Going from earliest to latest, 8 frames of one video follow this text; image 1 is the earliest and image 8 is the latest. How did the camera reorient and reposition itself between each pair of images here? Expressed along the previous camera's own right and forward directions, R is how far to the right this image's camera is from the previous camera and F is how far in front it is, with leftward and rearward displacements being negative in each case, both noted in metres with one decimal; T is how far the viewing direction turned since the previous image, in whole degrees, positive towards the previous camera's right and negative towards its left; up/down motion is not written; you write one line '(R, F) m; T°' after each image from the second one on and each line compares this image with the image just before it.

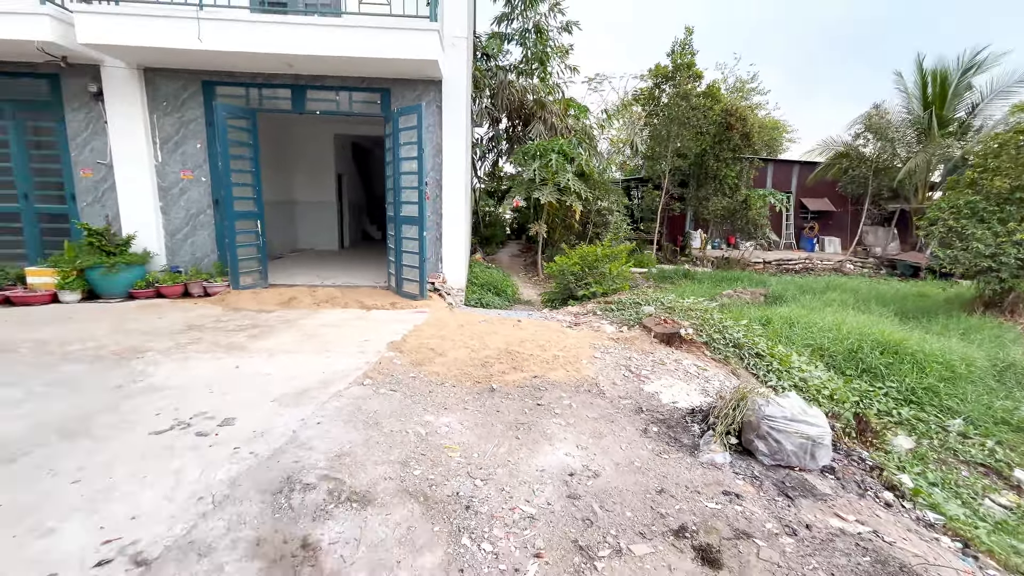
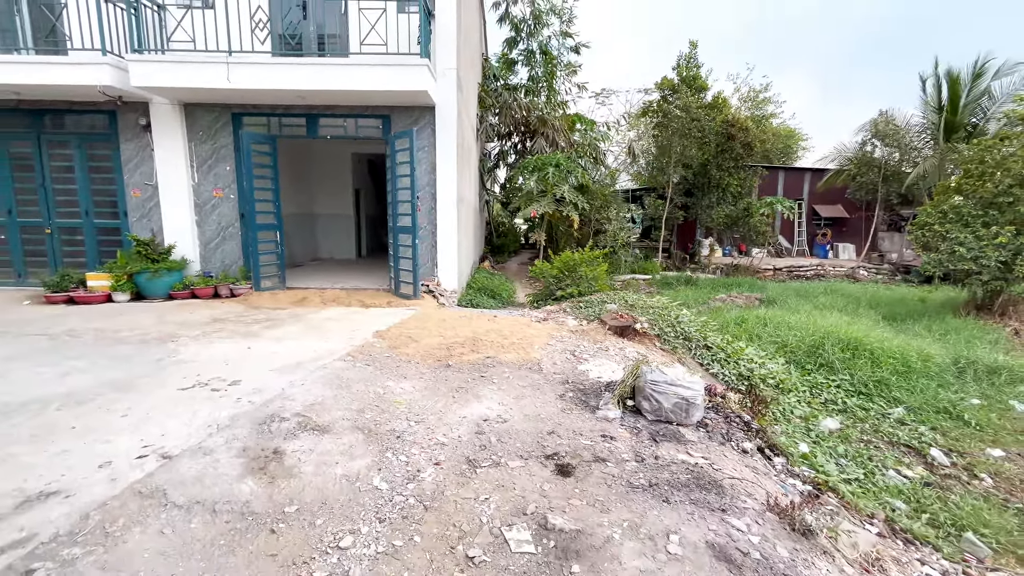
(+0.6, -0.6) m; -3°
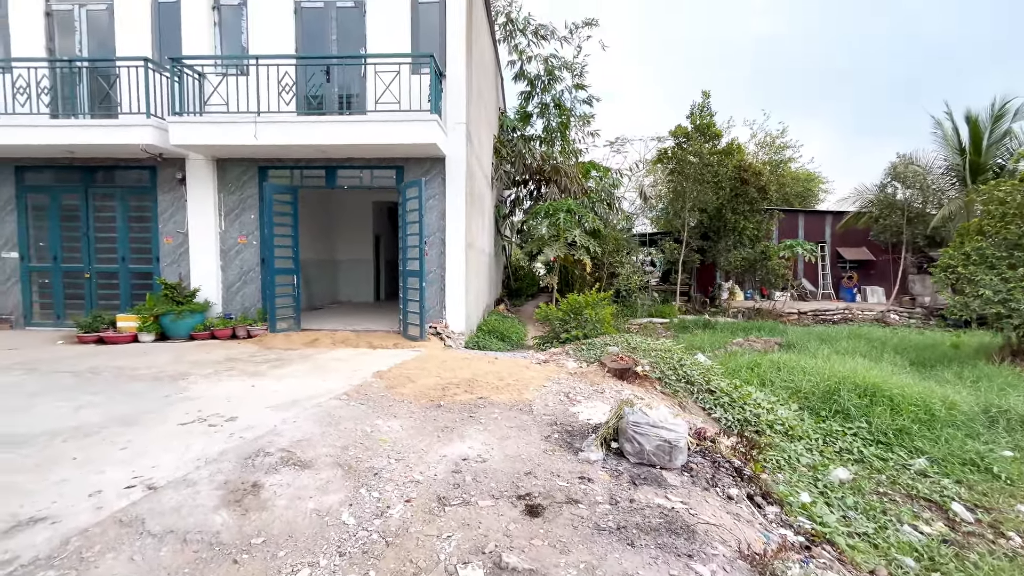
(+0.3, -0.1) m; -3°
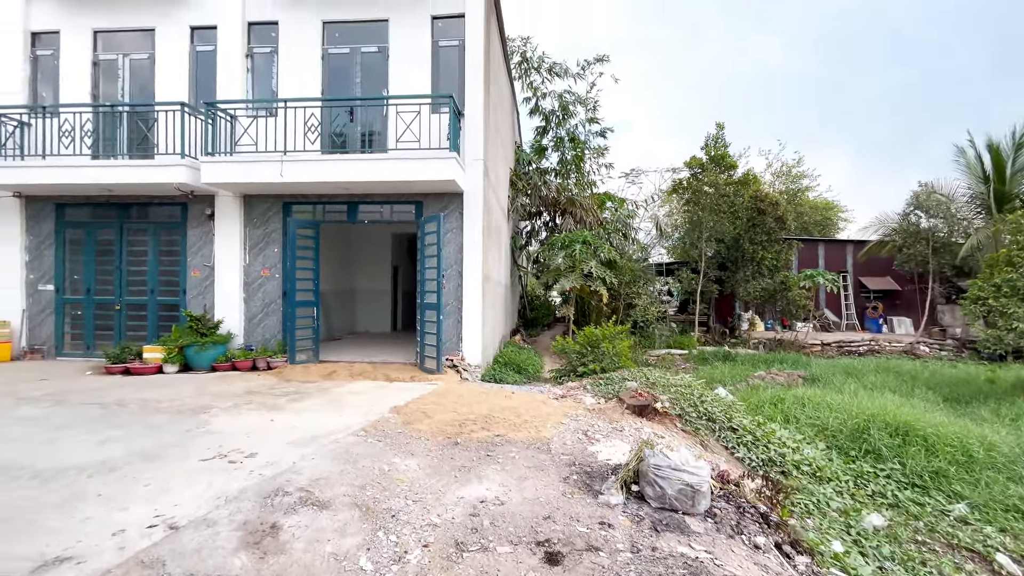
(0.0, 0.0) m; -2°
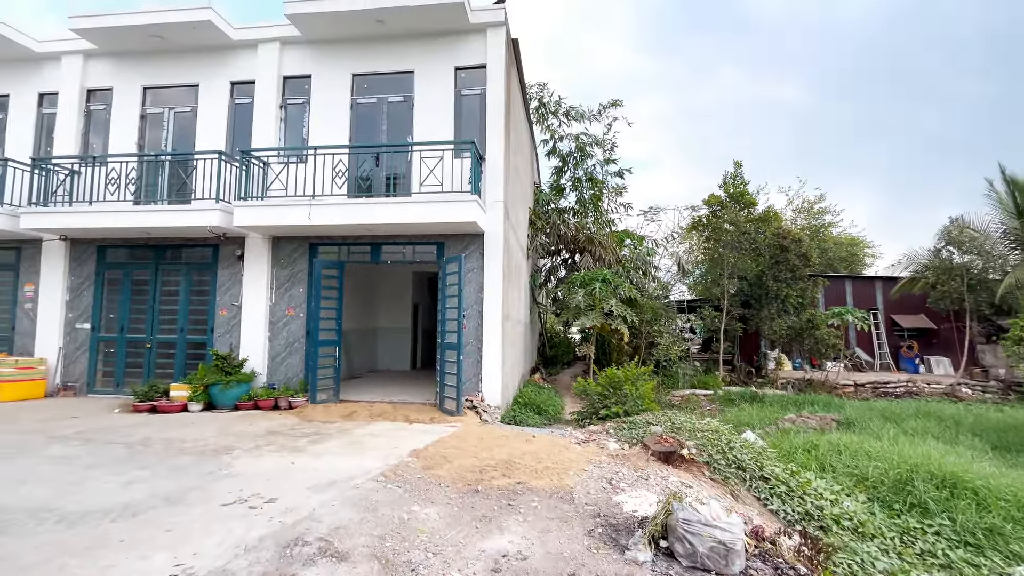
(0.0, 0.0) m; -2°
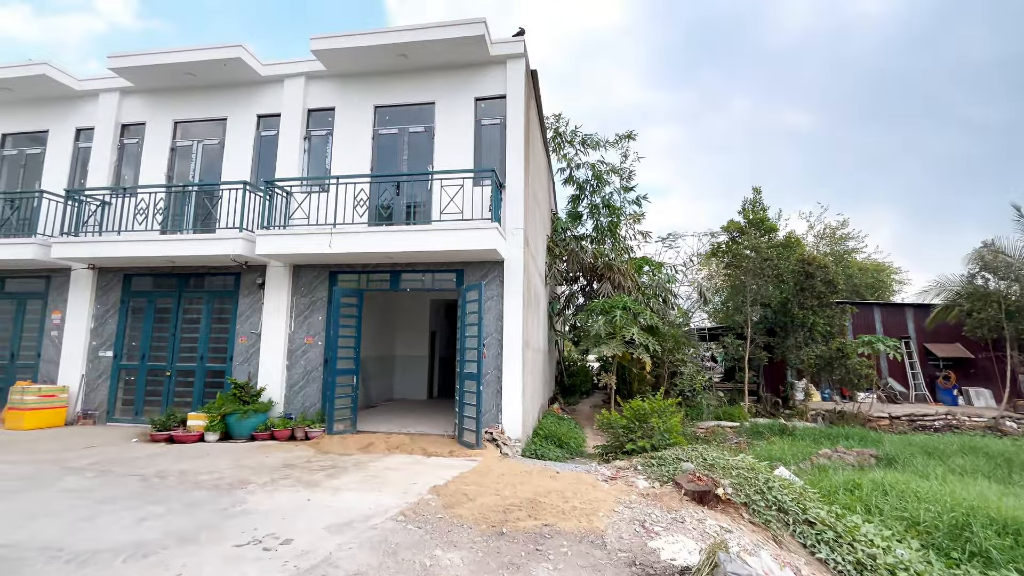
(-0.1, +0.1) m; -2°
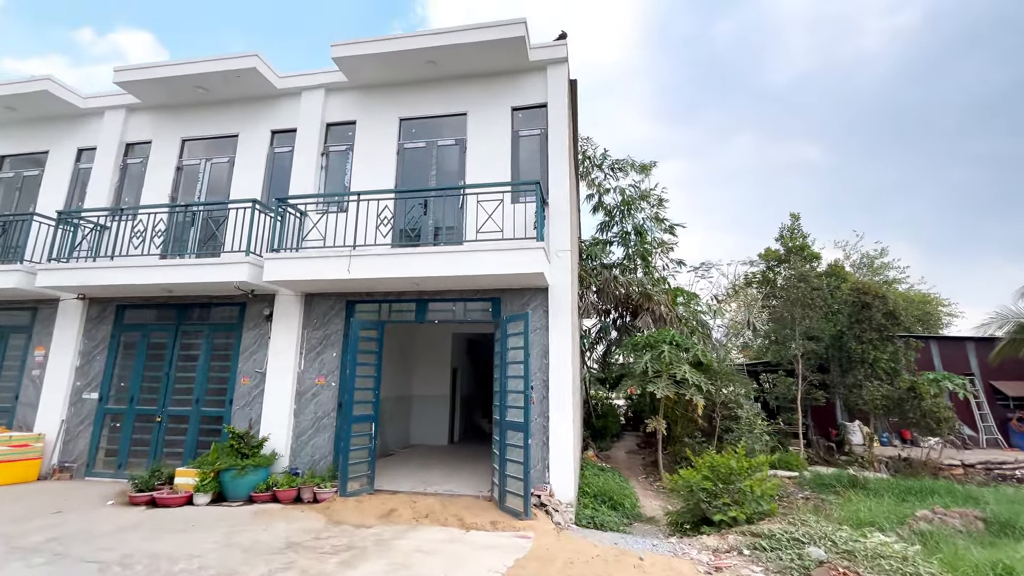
(-0.5, +1.0) m; -1°
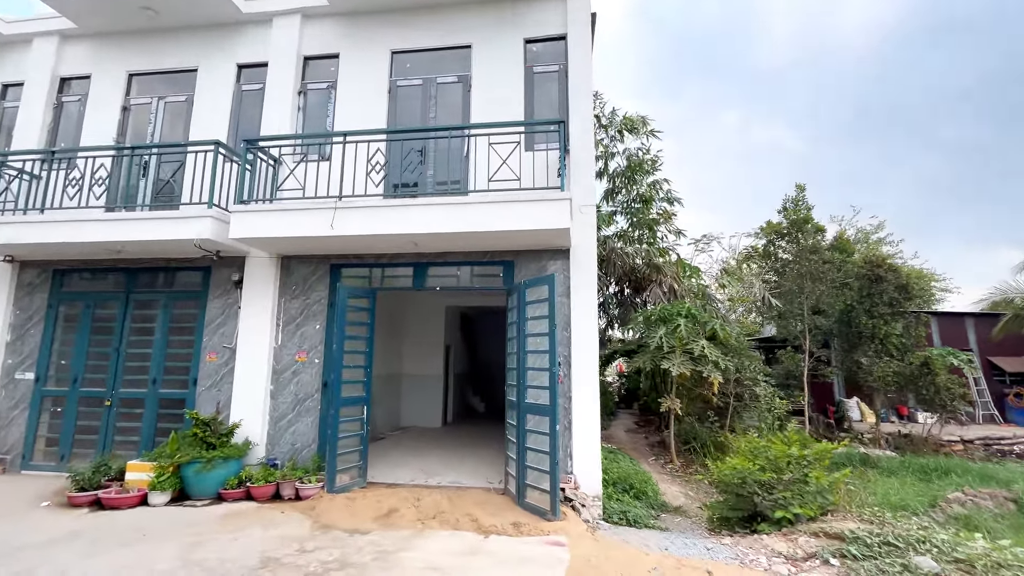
(-0.4, +0.8) m; +2°
